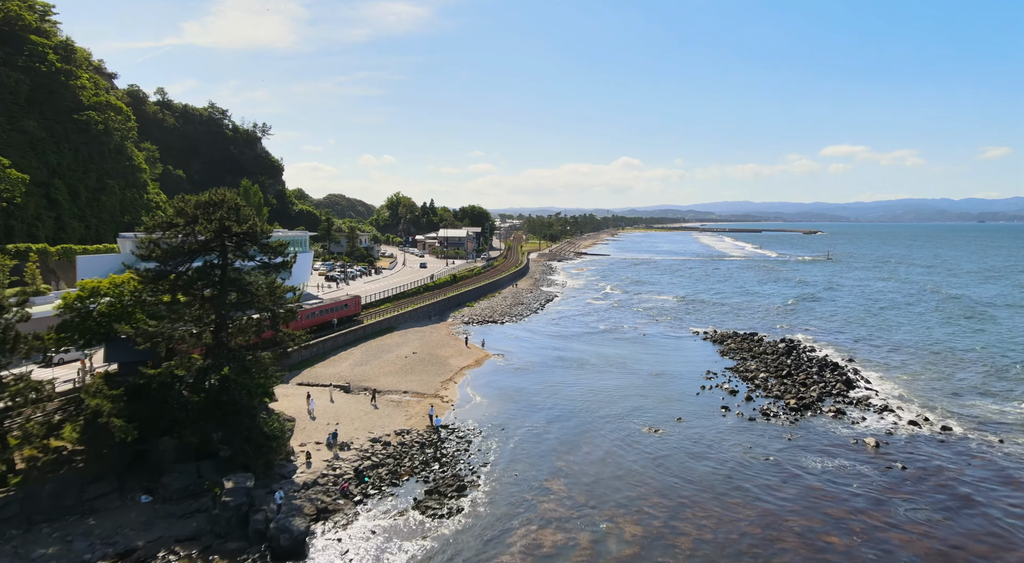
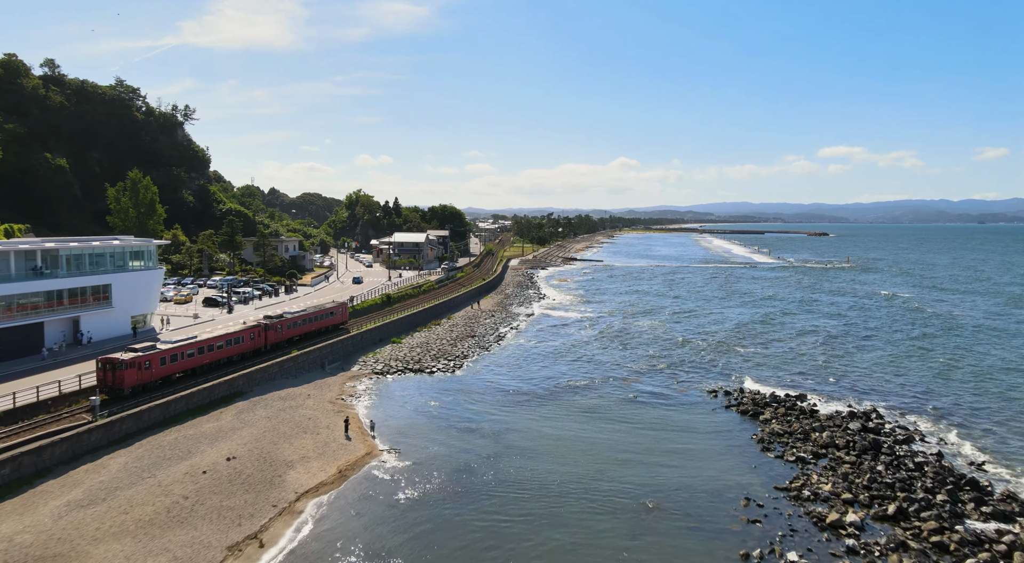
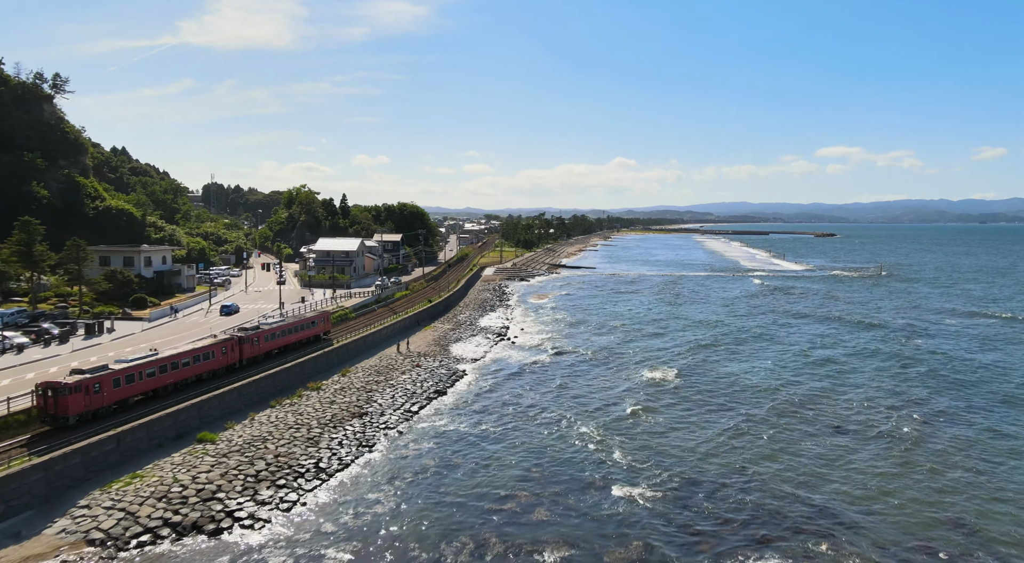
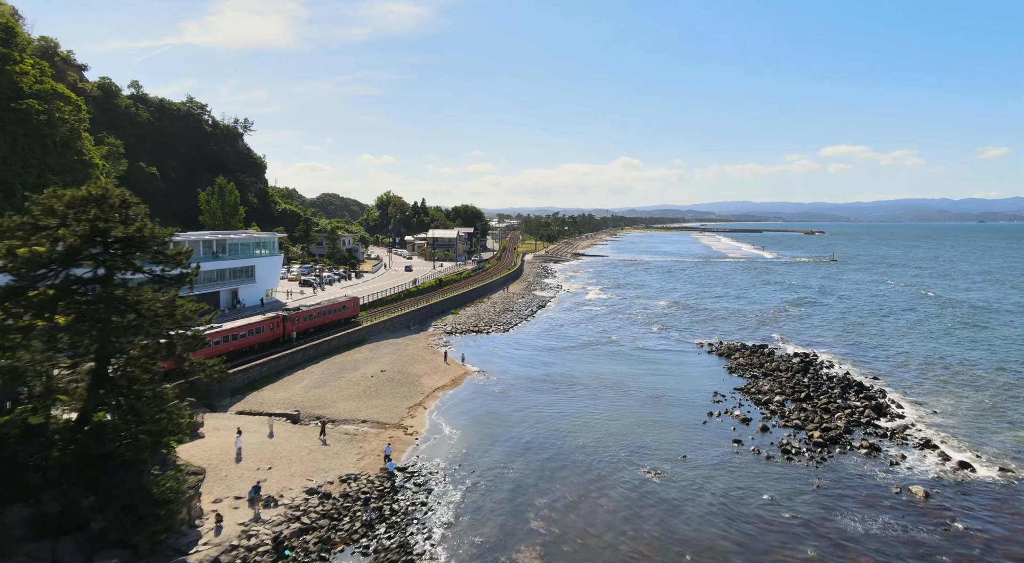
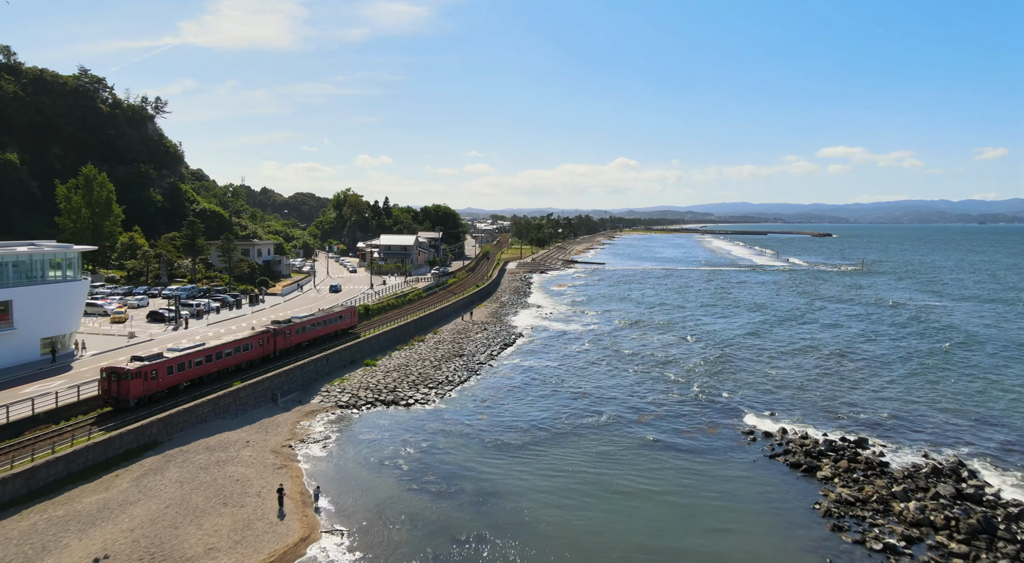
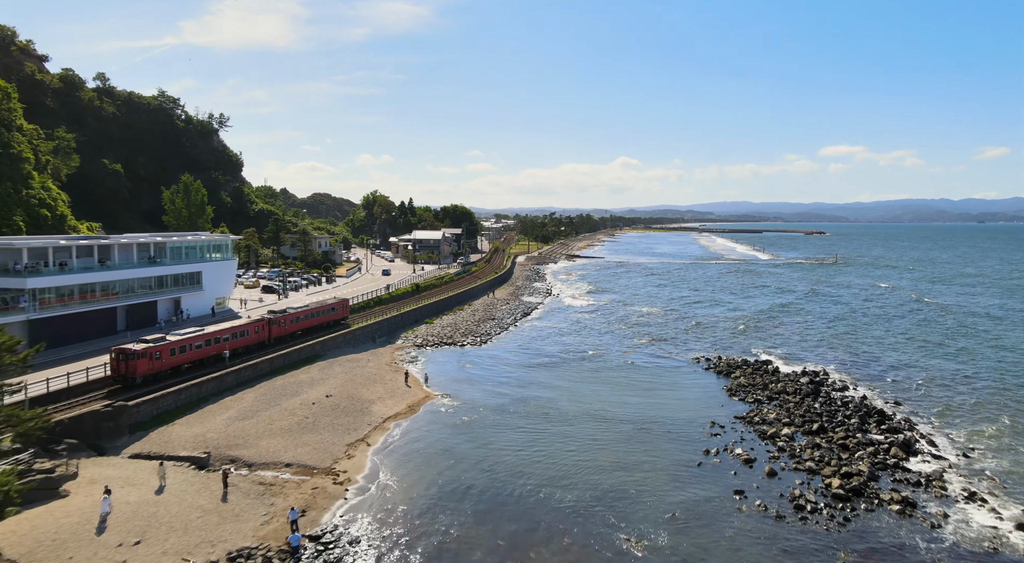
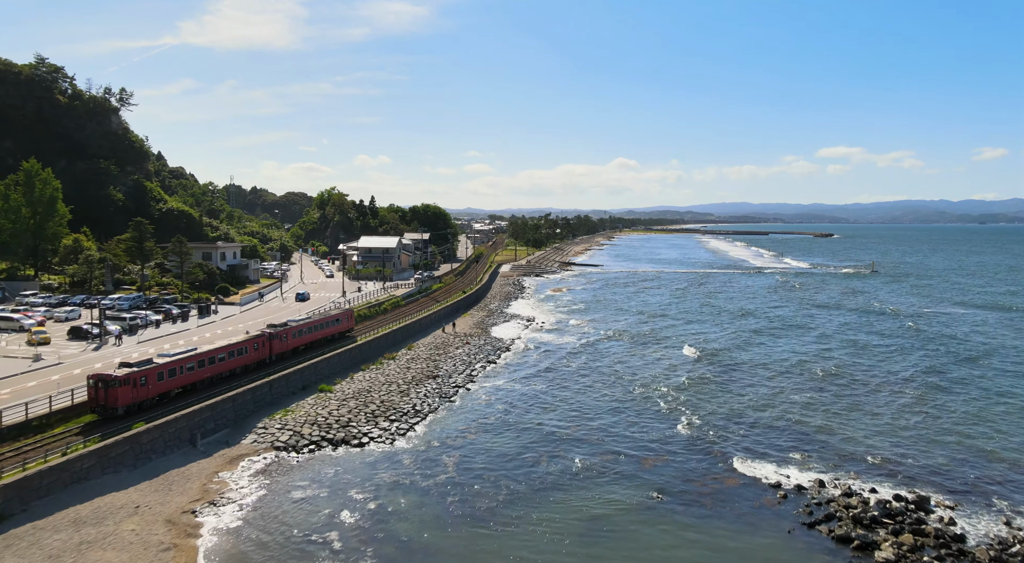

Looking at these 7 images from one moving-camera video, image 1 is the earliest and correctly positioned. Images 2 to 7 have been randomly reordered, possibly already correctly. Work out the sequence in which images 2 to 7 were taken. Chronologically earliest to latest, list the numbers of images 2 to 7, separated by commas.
4, 6, 2, 5, 7, 3
